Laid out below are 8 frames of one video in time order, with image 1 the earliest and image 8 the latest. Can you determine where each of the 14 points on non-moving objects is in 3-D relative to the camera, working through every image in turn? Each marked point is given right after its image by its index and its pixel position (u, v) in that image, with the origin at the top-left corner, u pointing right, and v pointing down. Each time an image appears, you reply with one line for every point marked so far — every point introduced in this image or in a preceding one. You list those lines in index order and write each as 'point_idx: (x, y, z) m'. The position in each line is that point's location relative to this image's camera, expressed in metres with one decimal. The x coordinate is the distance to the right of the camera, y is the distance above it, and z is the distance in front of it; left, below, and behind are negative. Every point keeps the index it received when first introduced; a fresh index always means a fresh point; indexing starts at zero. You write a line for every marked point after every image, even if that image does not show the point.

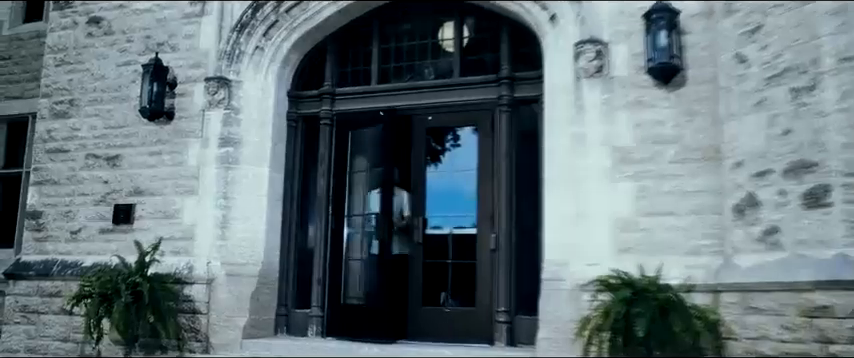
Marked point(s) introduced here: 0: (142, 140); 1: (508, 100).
0: (-2.5, +0.3, +7.0) m
1: (+0.7, +0.6, +6.4) m
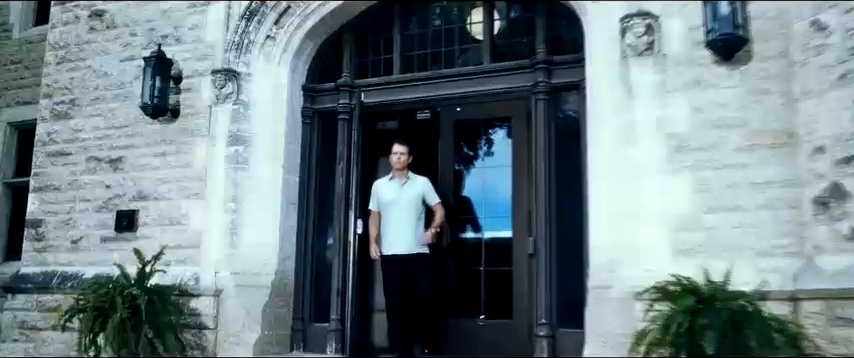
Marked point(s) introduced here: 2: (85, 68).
0: (-2.3, +0.3, +6.4) m
1: (+0.9, +0.7, +5.7) m
2: (-2.9, +0.9, +6.8) m
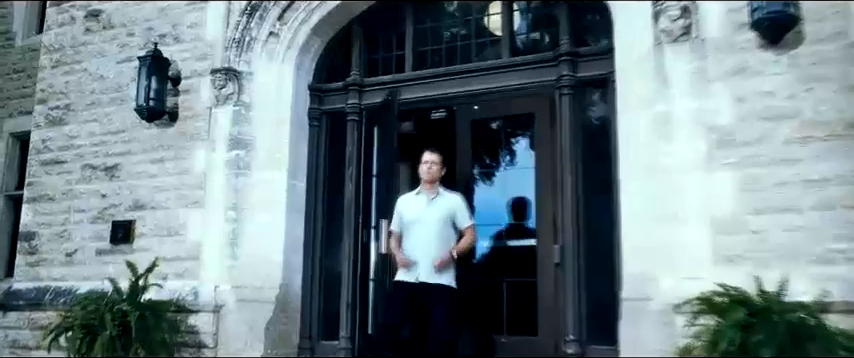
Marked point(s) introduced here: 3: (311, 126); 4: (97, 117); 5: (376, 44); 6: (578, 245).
0: (-2.1, +0.3, +6.0) m
1: (+0.9, +0.7, +5.3) m
2: (-2.8, +0.9, +6.4) m
3: (-0.9, +0.4, +6.0) m
4: (-2.6, +0.5, +6.3) m
5: (-0.4, +1.0, +6.1) m
6: (+1.0, -0.4, +5.1) m
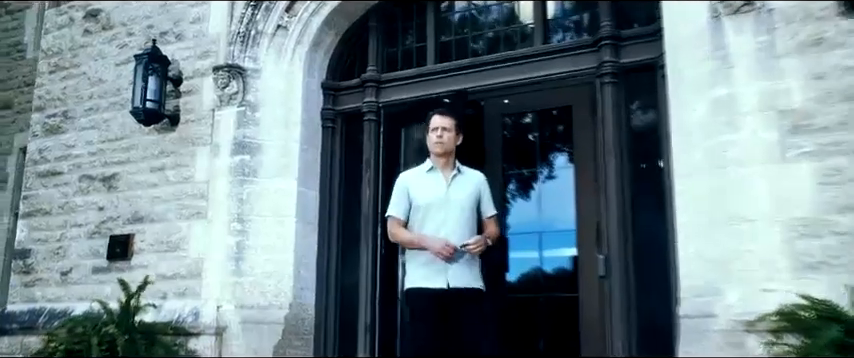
0: (-2.0, +0.2, +5.5) m
1: (+1.1, +0.6, +4.6) m
2: (-2.6, +0.8, +6.0) m
3: (-0.7, +0.4, +5.5) m
4: (-2.4, +0.4, +5.8) m
5: (-0.2, +1.0, +5.5) m
6: (+1.1, -0.4, +4.4) m
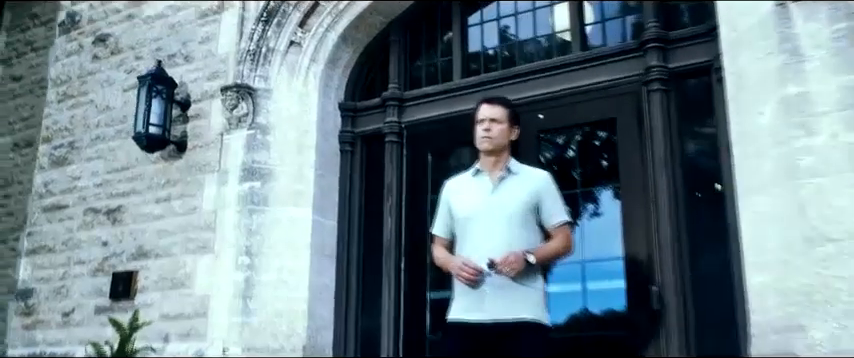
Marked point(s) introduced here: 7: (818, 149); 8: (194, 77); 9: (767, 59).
0: (-1.8, 0.0, +5.1) m
1: (+1.2, +0.5, +4.1) m
2: (-2.4, +0.5, +5.6) m
3: (-0.5, +0.2, +5.0) m
4: (-2.2, +0.2, +5.4) m
5: (-0.1, +0.8, +5.1) m
6: (+1.2, -0.5, +3.8) m
7: (+1.6, +0.1, +3.2) m
8: (-1.5, +0.7, +5.1) m
9: (+1.4, +0.5, +3.4) m
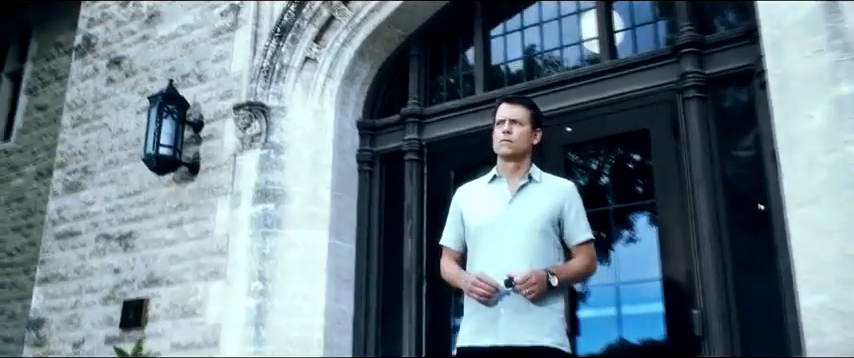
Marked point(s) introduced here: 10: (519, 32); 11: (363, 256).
0: (-1.6, -0.2, +4.9) m
1: (+1.3, +0.5, +3.8) m
2: (-2.2, +0.4, +5.5) m
3: (-0.4, 0.0, +4.8) m
4: (-2.1, 0.0, +5.3) m
5: (+0.1, +0.7, +4.8) m
6: (+1.3, -0.6, +3.5) m
7: (+1.6, +0.1, +2.9) m
8: (-1.4, +0.5, +5.0) m
9: (+1.5, +0.5, +3.1) m
10: (+0.5, +0.9, +4.6) m
11: (-0.4, -0.4, +4.6) m
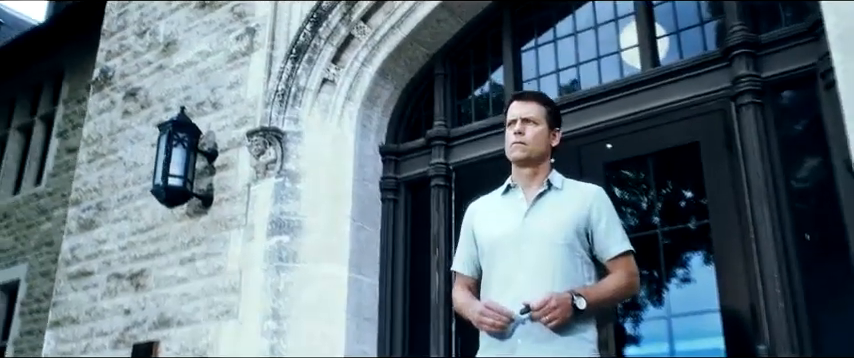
0: (-1.5, -0.4, +4.6) m
1: (+1.4, +0.4, +3.4) m
2: (-2.0, +0.1, +5.3) m
3: (-0.2, -0.1, +4.4) m
4: (-1.9, -0.2, +5.0) m
5: (+0.2, +0.5, +4.5) m
6: (+1.4, -0.6, +3.0) m
7: (+1.7, +0.1, +2.4) m
8: (-1.2, +0.3, +4.7) m
9: (+1.5, +0.4, +2.6) m
10: (+0.7, +0.7, +4.2) m
11: (-0.2, -0.6, +4.2) m
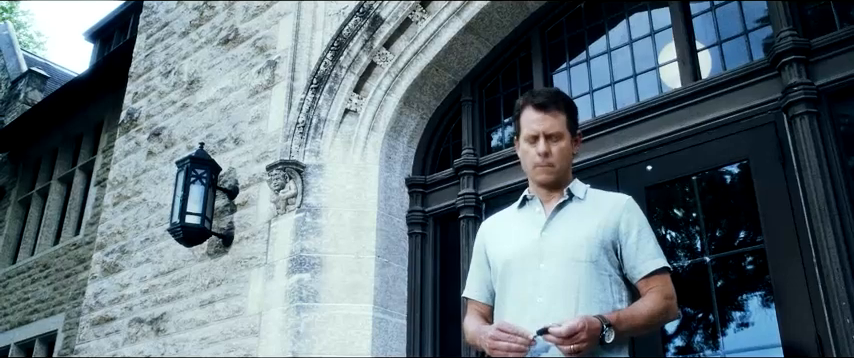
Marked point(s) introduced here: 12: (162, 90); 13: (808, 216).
0: (-1.3, -0.6, +4.4) m
1: (+1.4, +0.3, +3.0) m
2: (-1.8, -0.2, +5.1) m
3: (-0.1, -0.3, +4.2) m
4: (-1.7, -0.5, +4.8) m
5: (+0.4, +0.4, +4.3) m
6: (+1.5, -0.7, +2.6) m
7: (+1.7, +0.1, +2.1) m
8: (-1.0, +0.1, +4.5) m
9: (+1.6, +0.4, +2.3) m
10: (+0.8, +0.6, +4.0) m
11: (-0.1, -0.7, +3.9) m
12: (-1.8, +0.6, +5.4) m
13: (+1.4, -0.1, +2.9) m
